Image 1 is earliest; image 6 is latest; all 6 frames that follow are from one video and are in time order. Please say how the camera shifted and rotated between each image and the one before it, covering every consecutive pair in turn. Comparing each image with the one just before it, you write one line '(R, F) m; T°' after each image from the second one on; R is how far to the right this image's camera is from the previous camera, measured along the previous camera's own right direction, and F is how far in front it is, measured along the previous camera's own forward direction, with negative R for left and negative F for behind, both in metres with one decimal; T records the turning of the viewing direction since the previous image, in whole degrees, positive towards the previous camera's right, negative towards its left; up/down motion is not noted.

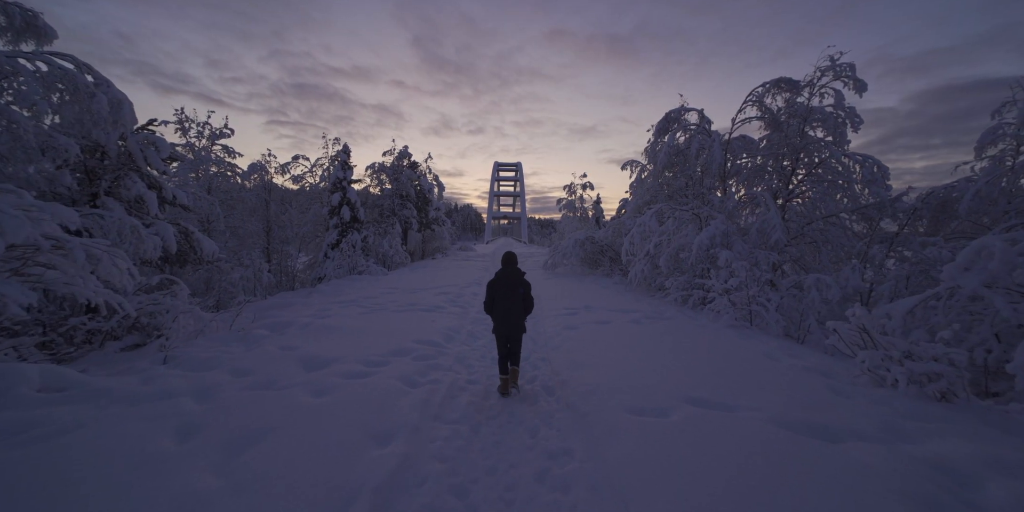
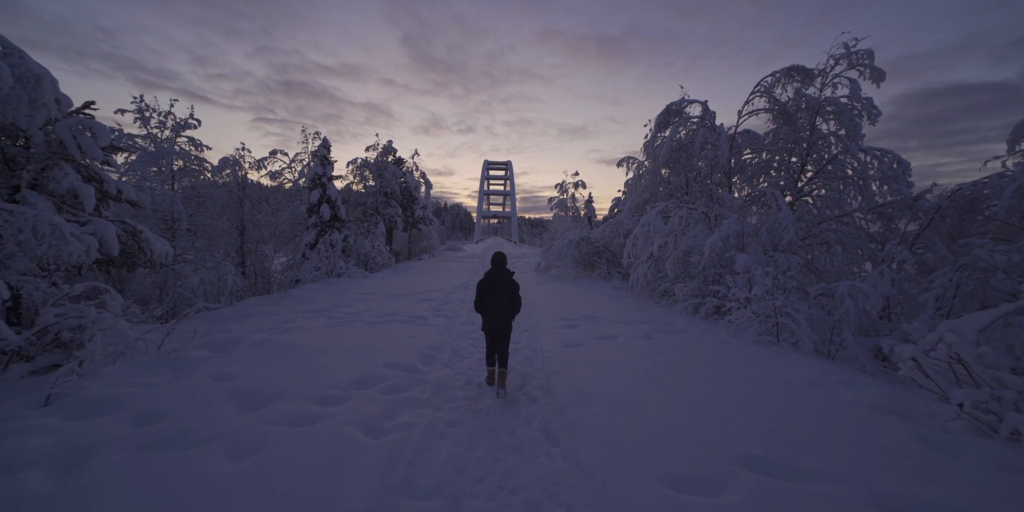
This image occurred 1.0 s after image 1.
(0.0, +1.0) m; +1°
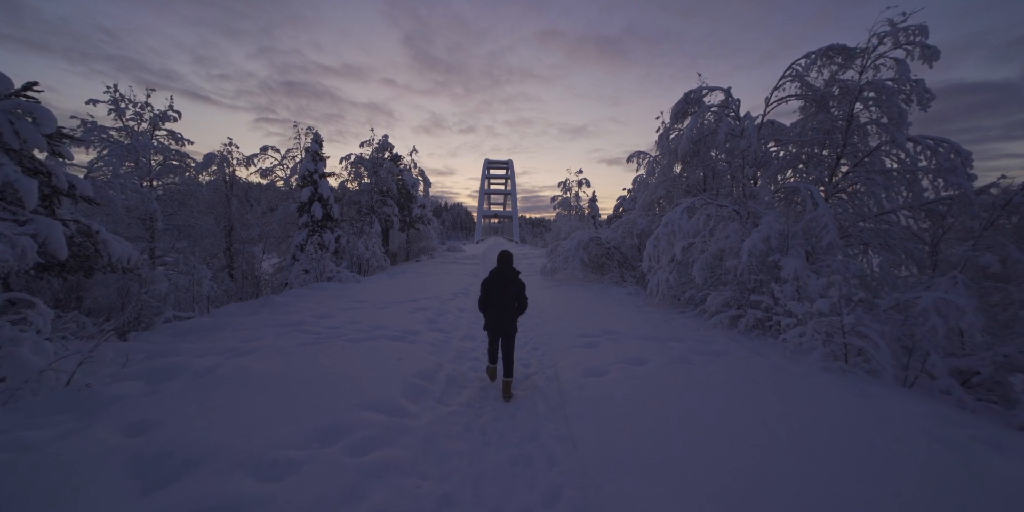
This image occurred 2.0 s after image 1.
(-0.1, +1.1) m; 0°
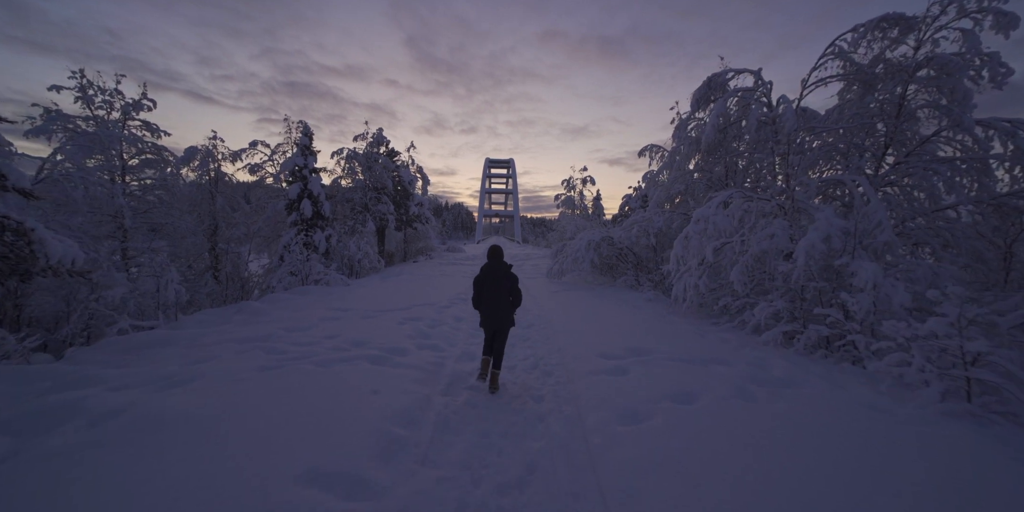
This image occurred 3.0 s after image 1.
(-0.1, +1.2) m; 0°
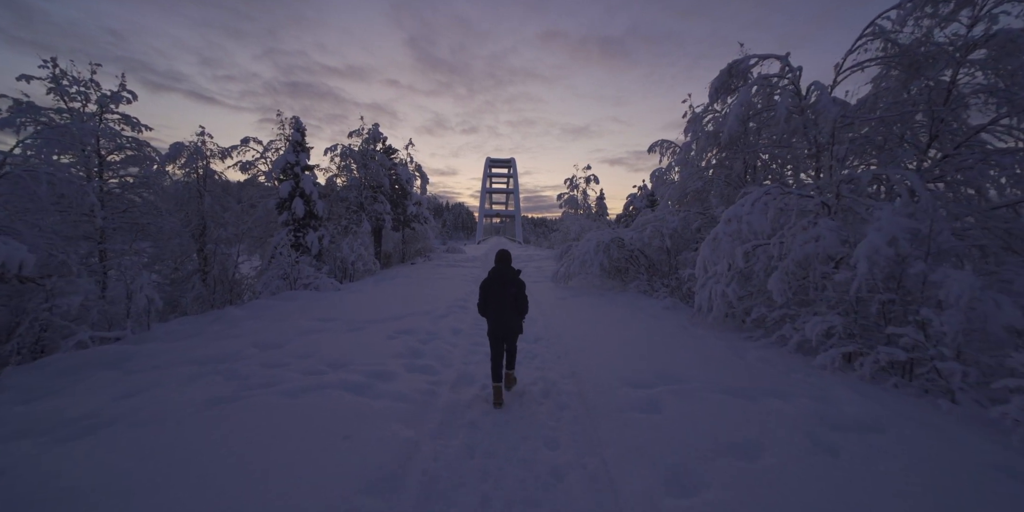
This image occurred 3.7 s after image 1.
(-0.1, +0.9) m; 0°
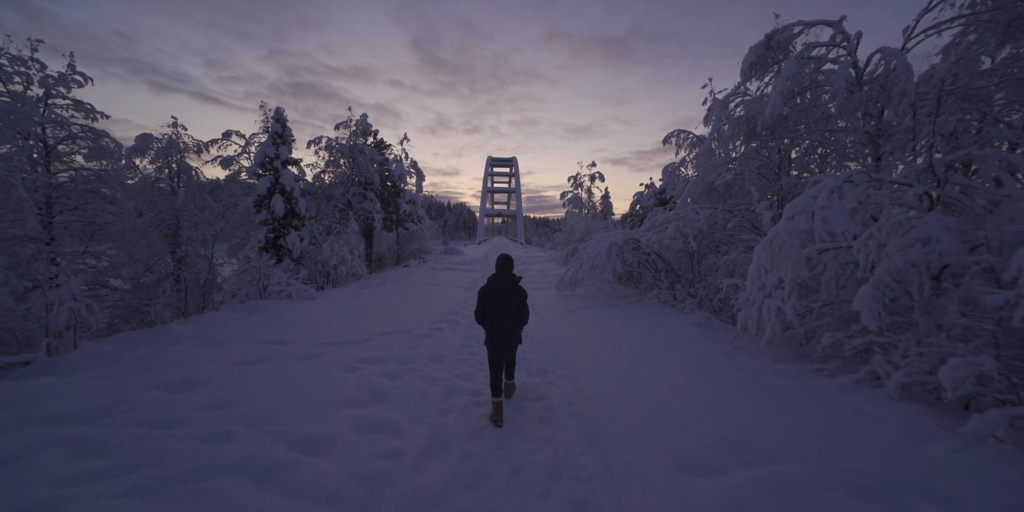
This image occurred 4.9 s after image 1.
(+0.1, +1.5) m; 0°
